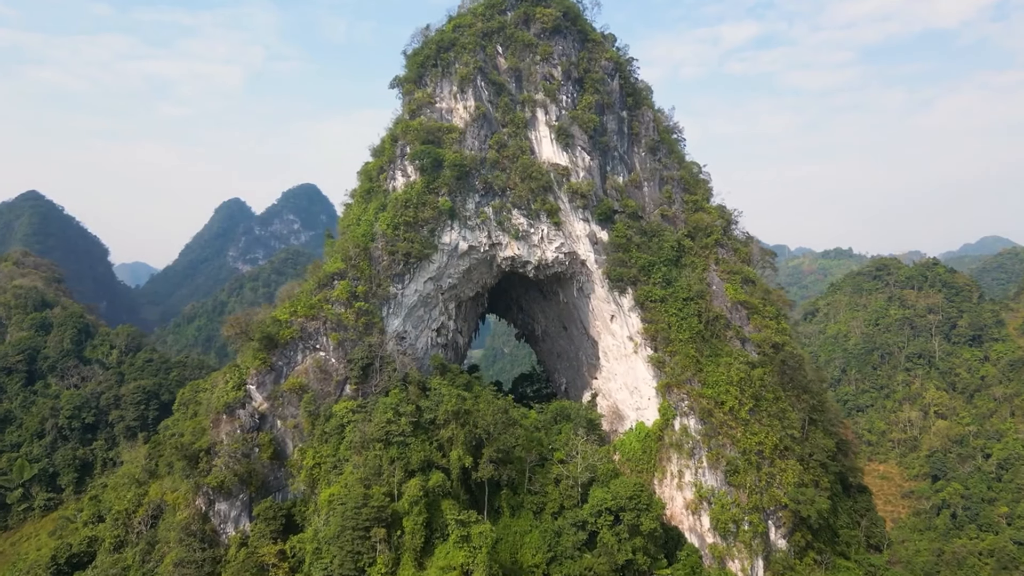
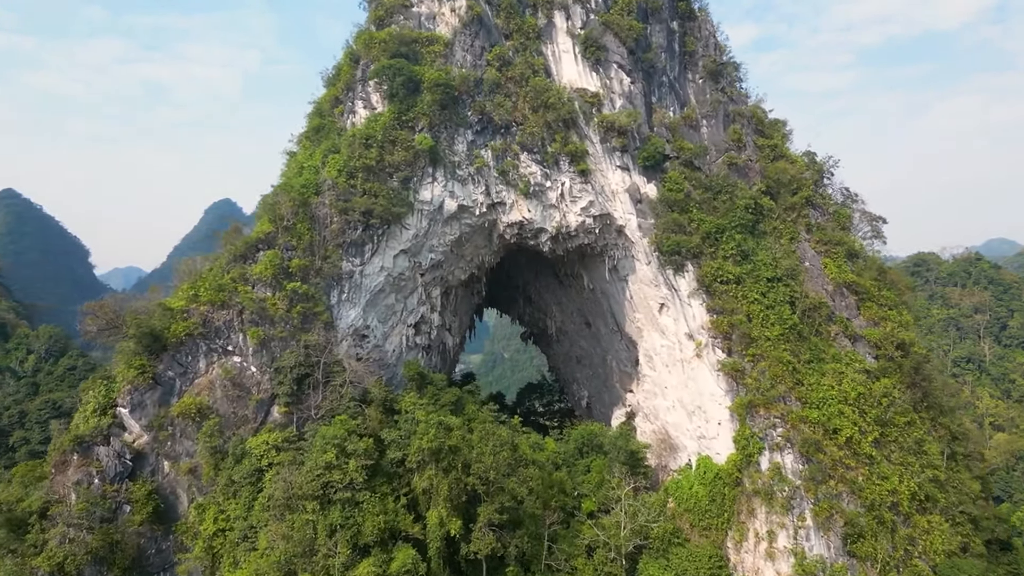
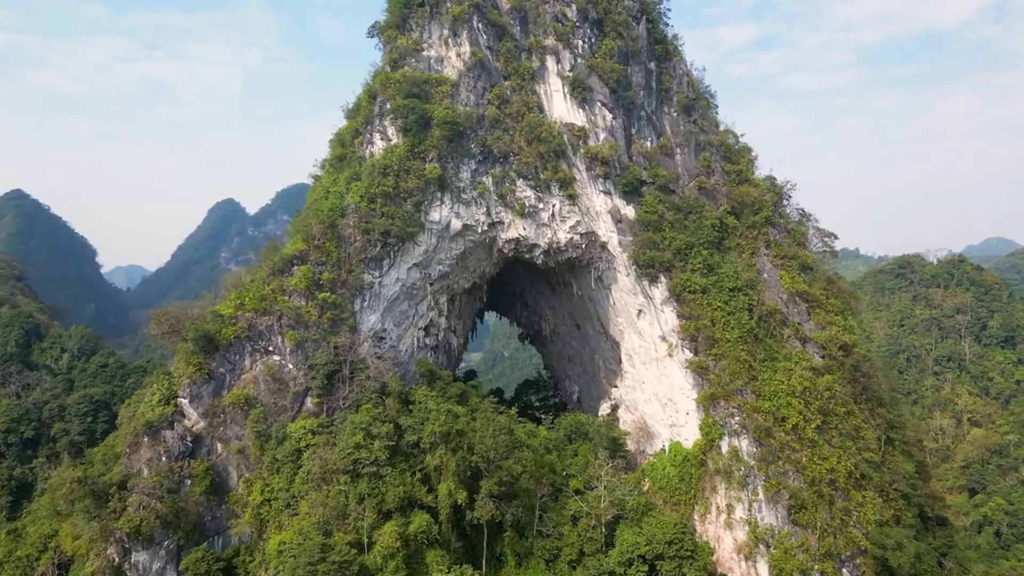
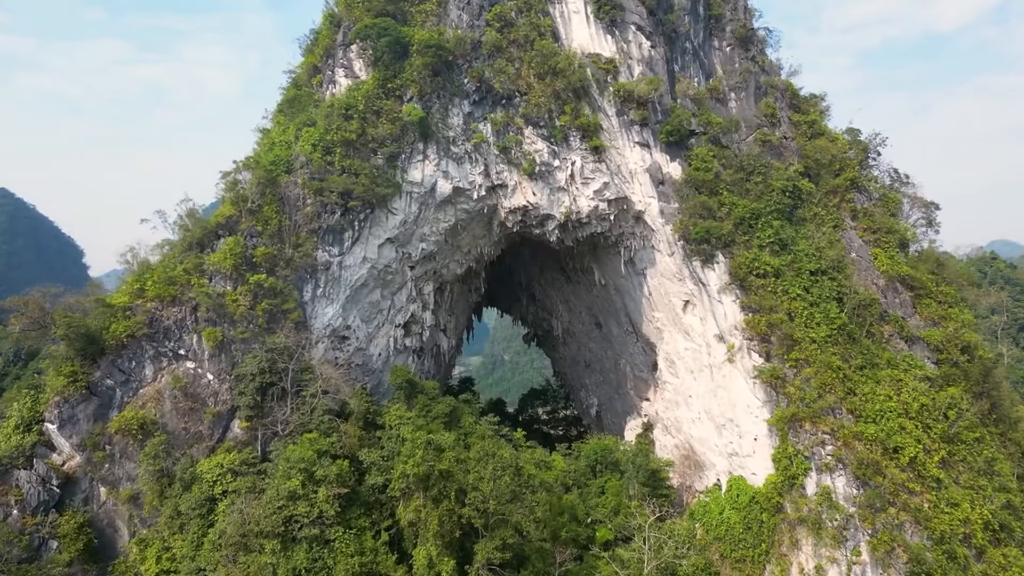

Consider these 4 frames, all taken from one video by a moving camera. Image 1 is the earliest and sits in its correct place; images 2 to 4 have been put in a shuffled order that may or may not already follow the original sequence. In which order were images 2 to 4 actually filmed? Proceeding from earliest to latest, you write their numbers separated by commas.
3, 2, 4
